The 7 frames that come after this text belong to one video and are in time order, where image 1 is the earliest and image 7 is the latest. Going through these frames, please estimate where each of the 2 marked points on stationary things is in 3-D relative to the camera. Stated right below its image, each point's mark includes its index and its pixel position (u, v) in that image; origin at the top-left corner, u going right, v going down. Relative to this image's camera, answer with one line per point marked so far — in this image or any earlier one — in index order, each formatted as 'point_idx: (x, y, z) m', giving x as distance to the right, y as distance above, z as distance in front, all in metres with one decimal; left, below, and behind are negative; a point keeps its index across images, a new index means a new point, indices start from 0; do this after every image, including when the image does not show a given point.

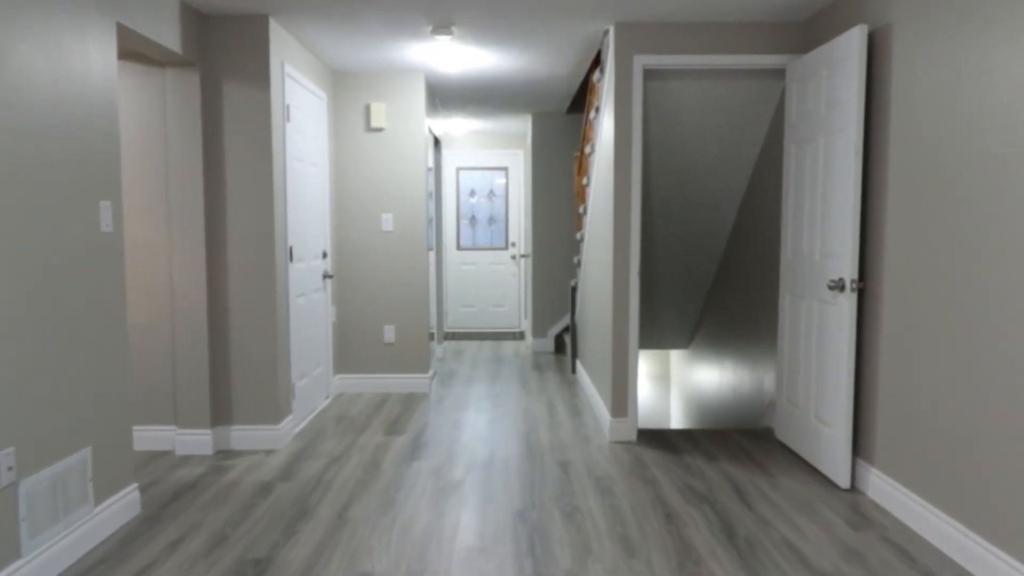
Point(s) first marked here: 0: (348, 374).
0: (-1.1, -0.6, +4.7) m
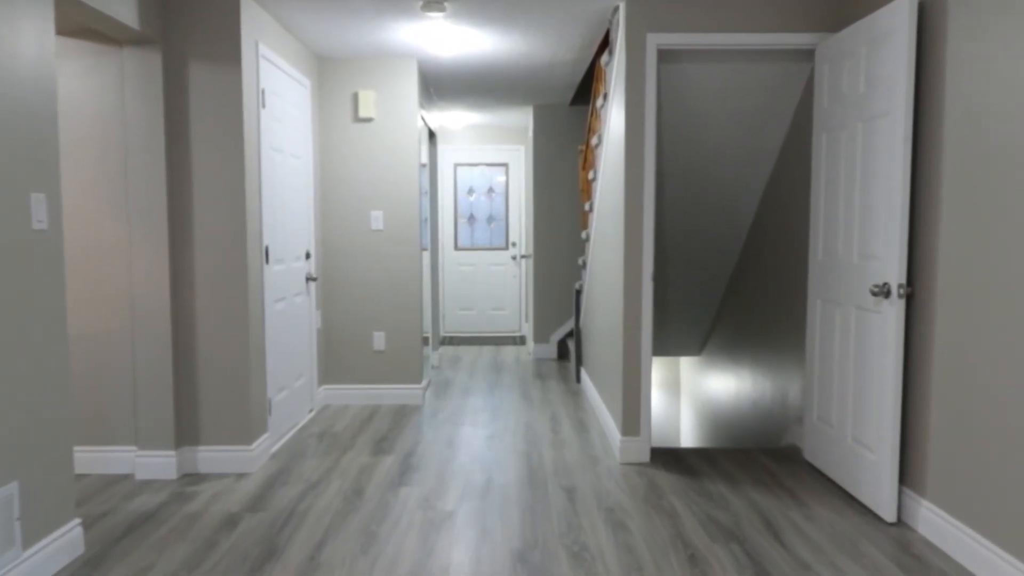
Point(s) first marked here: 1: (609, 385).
0: (-1.1, -0.6, +4.4) m
1: (+0.5, -0.5, +3.6) m
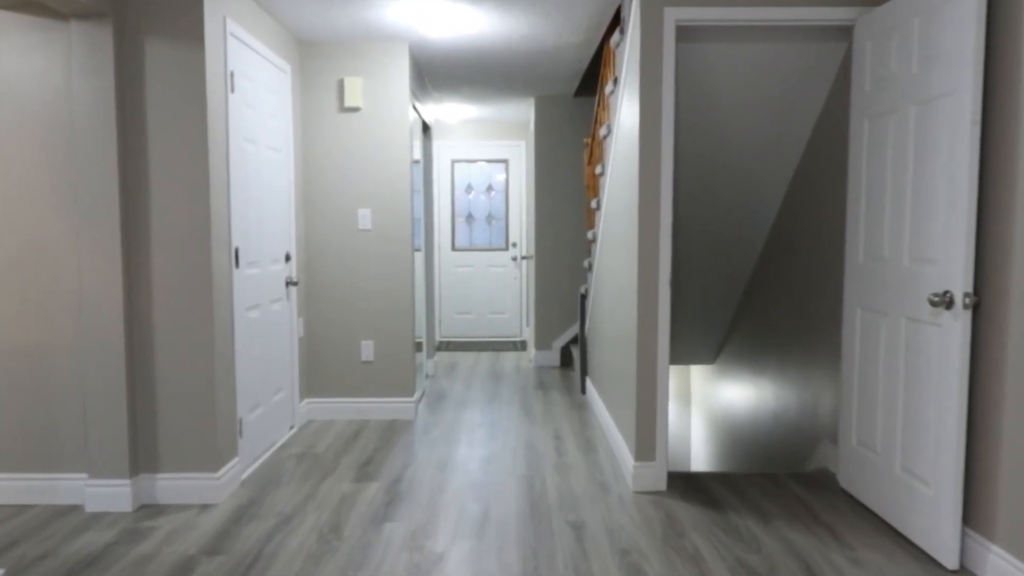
0: (-1.1, -0.6, +4.0) m
1: (+0.5, -0.5, +3.3) m
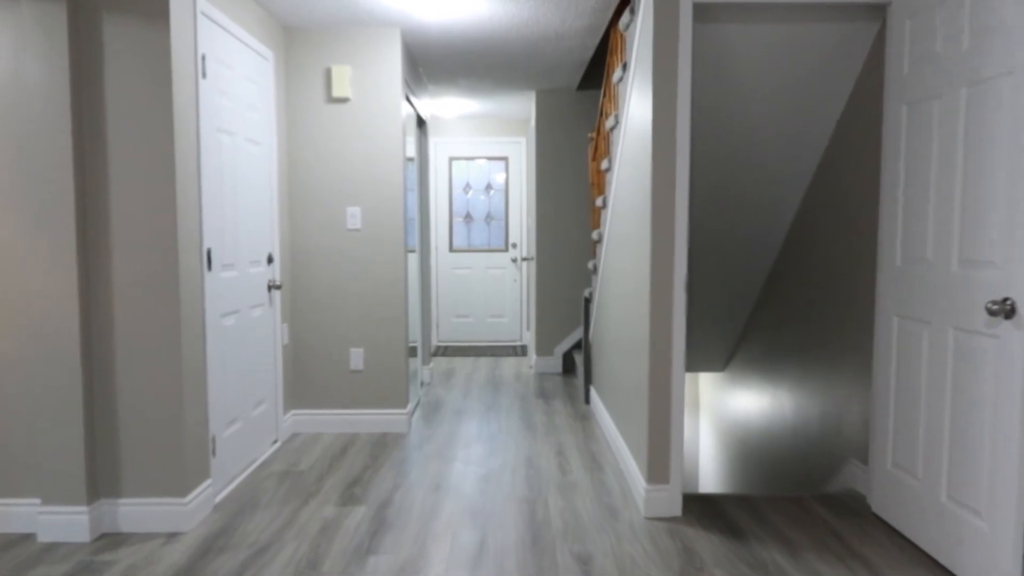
0: (-1.1, -0.7, +3.7) m
1: (+0.5, -0.6, +3.0) m
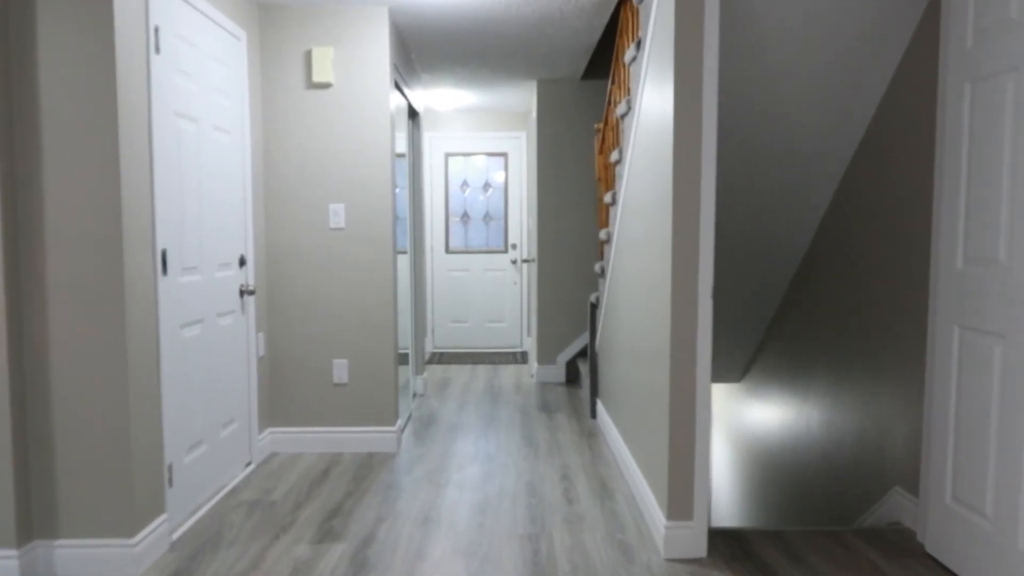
0: (-1.1, -0.7, +3.4) m
1: (+0.5, -0.6, +2.7) m
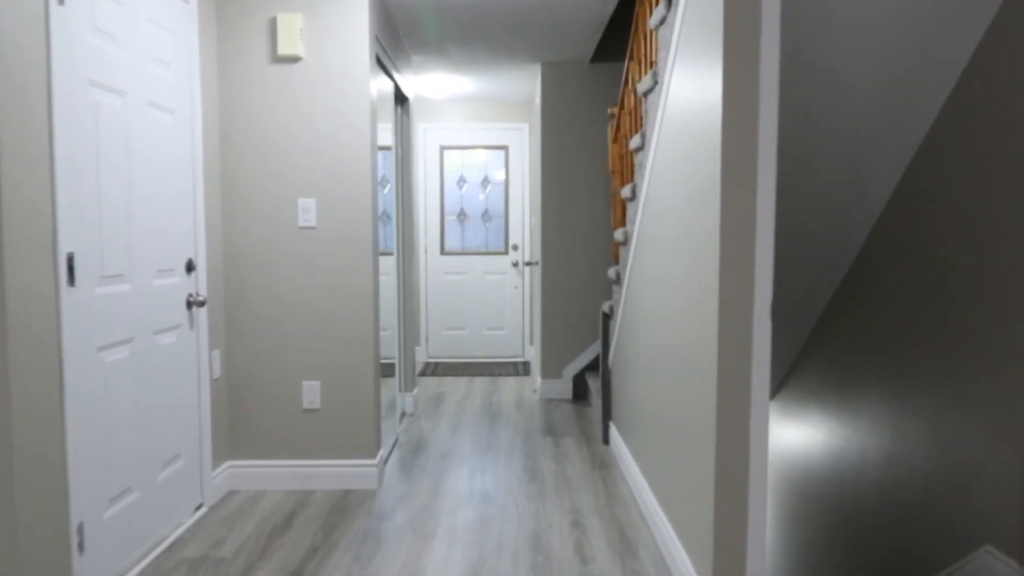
0: (-1.1, -0.7, +2.9) m
1: (+0.5, -0.6, +2.2) m
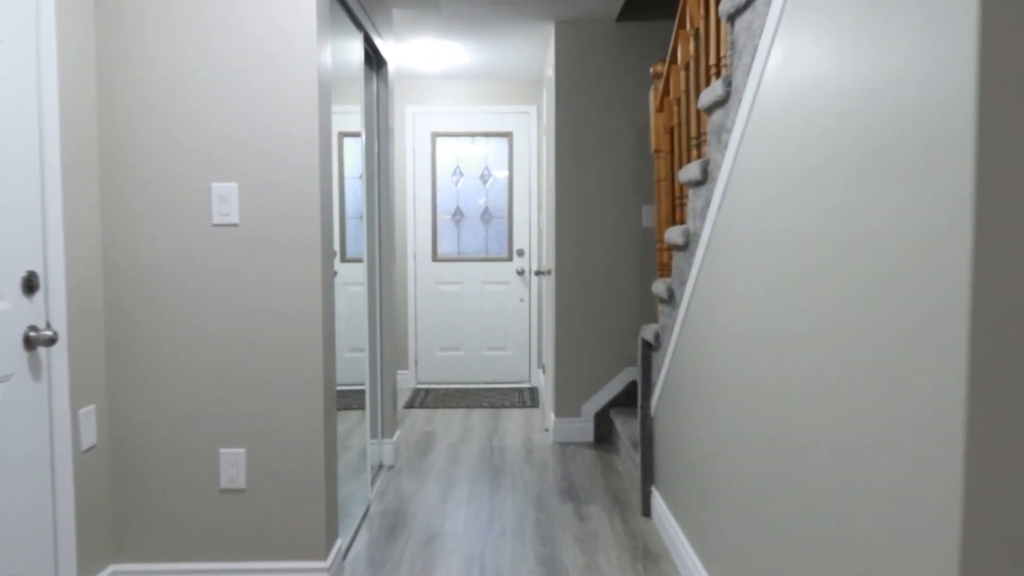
0: (-1.1, -0.8, +2.0) m
1: (+0.6, -0.7, +1.3) m
